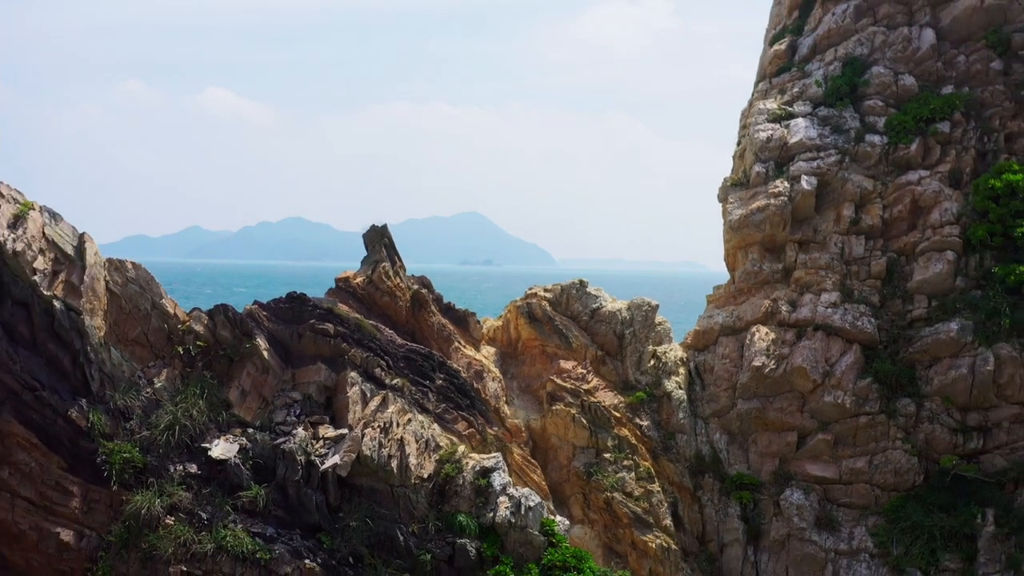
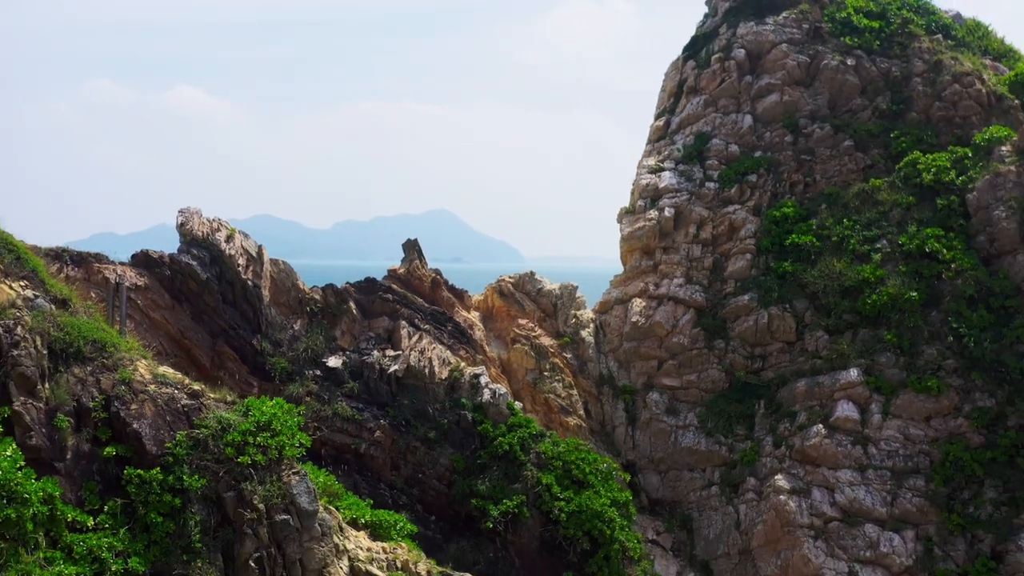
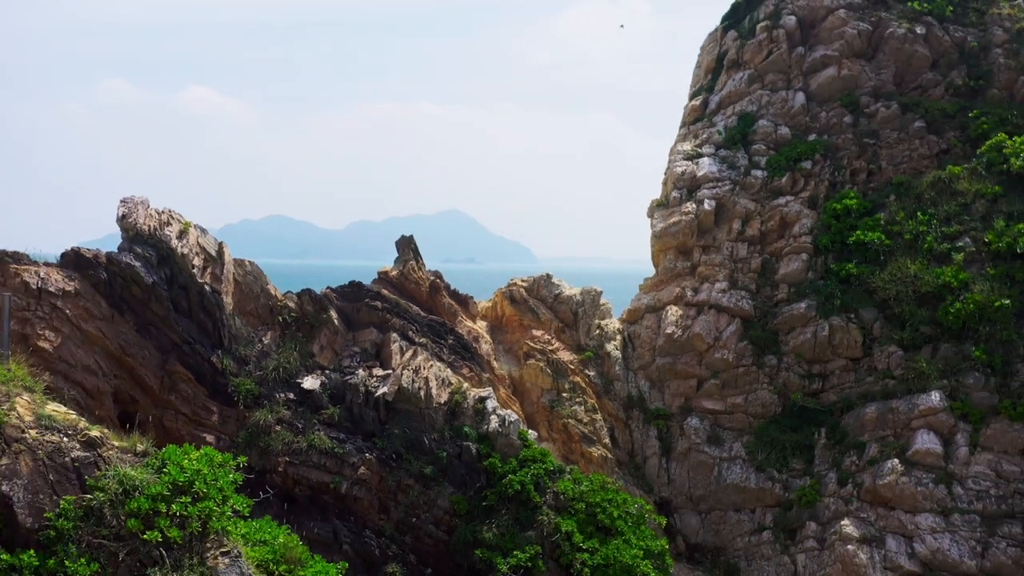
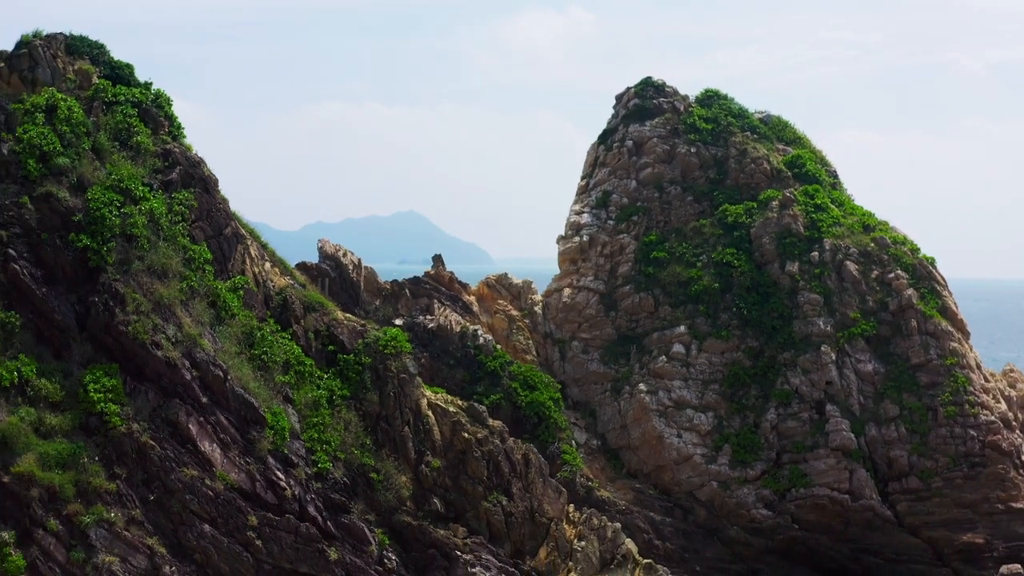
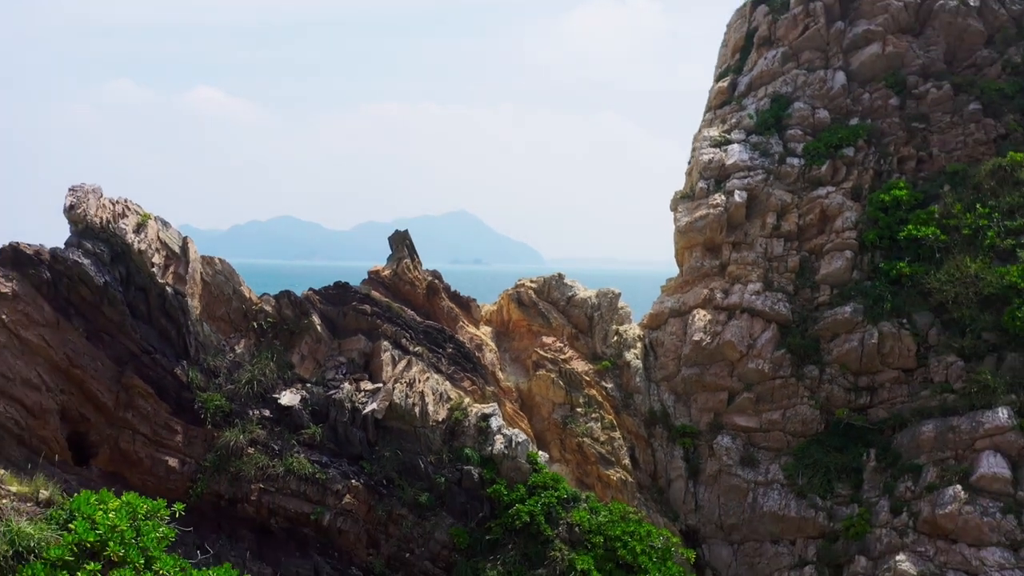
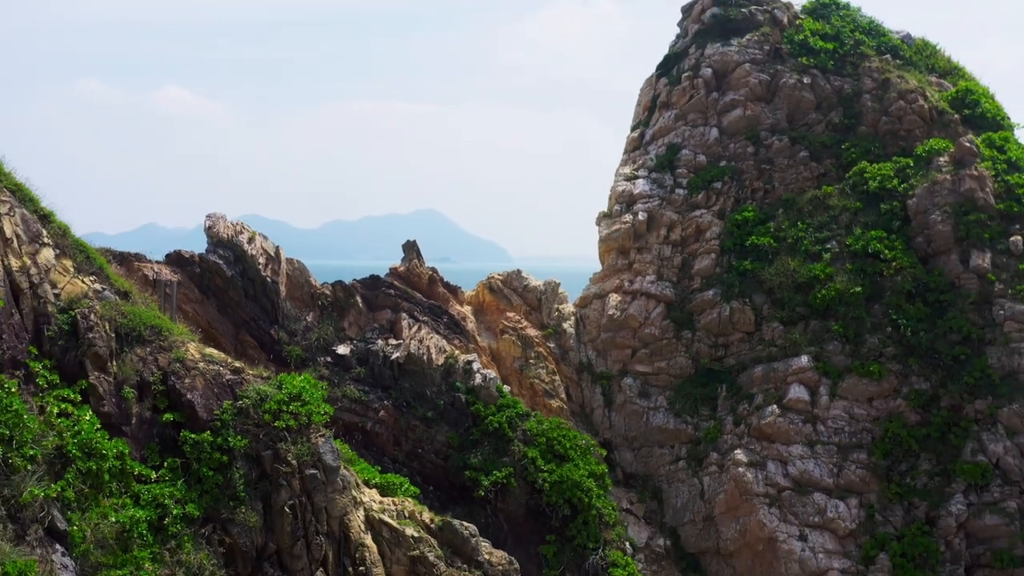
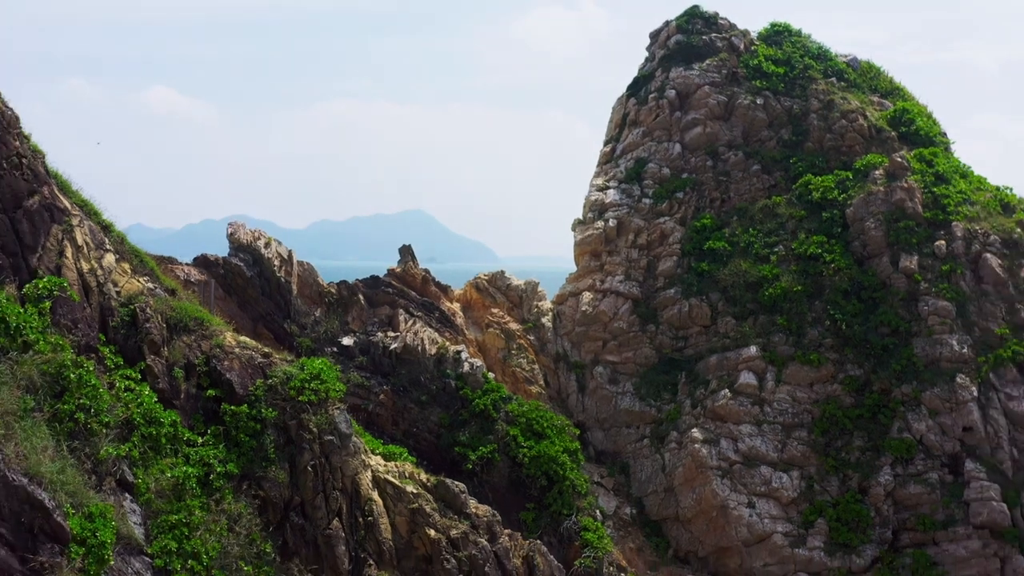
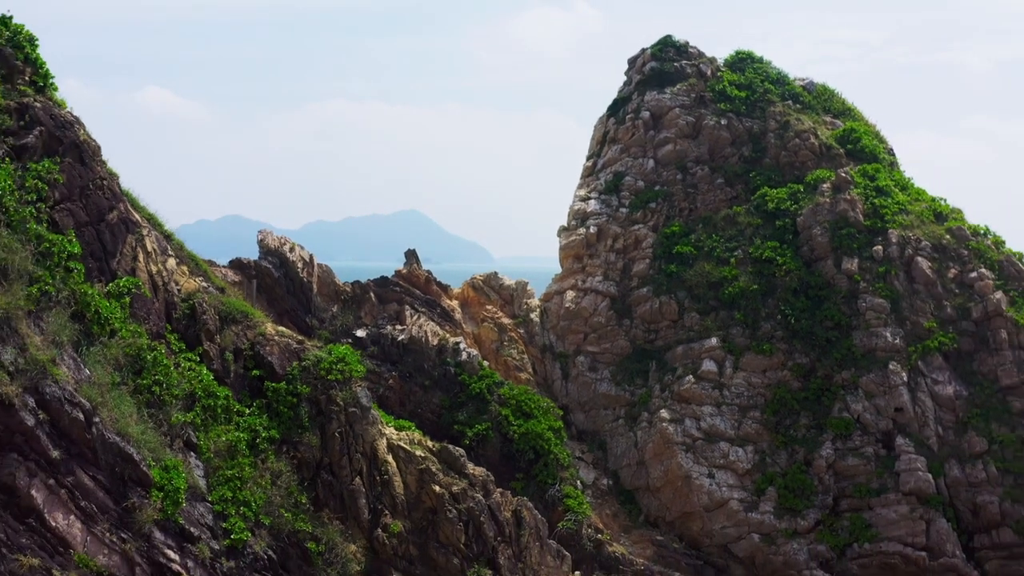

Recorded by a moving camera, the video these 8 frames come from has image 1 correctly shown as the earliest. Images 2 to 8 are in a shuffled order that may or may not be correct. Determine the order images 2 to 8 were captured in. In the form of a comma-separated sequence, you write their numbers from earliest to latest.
5, 3, 2, 6, 7, 8, 4
